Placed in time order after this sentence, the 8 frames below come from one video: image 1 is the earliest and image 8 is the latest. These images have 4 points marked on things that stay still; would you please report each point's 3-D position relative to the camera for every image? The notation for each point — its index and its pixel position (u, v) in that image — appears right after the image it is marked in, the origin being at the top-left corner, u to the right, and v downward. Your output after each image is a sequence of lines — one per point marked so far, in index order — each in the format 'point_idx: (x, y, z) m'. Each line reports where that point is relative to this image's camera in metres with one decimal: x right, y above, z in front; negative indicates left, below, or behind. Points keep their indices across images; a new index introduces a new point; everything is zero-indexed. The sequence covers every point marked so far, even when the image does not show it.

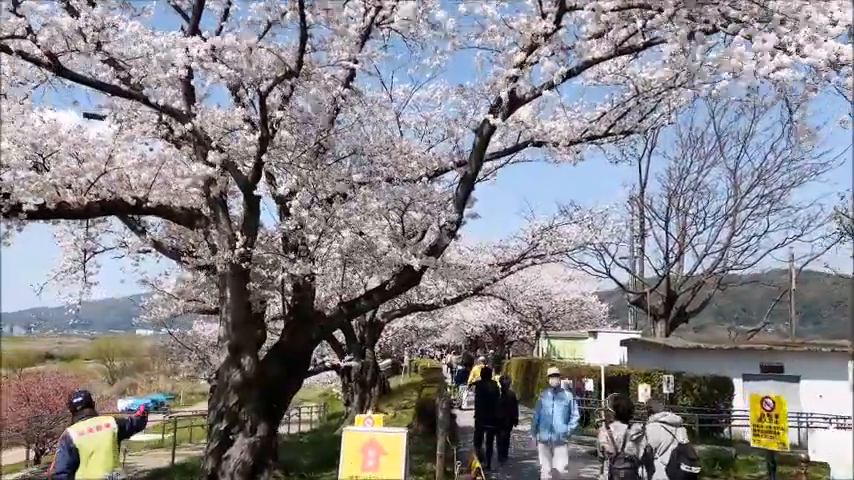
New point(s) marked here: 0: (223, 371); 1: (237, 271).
0: (-2.7, -1.7, +9.2) m
1: (-2.4, -0.4, +9.0) m
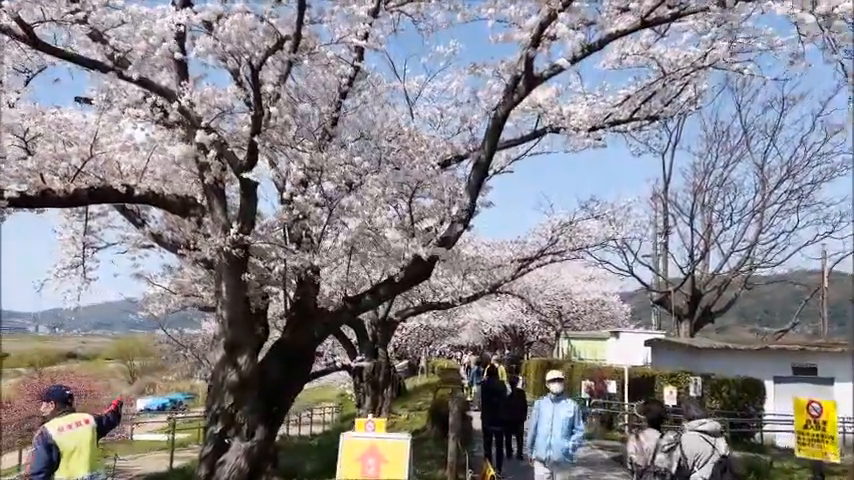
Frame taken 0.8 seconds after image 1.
0: (-2.6, -1.6, +8.6) m
1: (-2.3, -0.3, +8.4) m
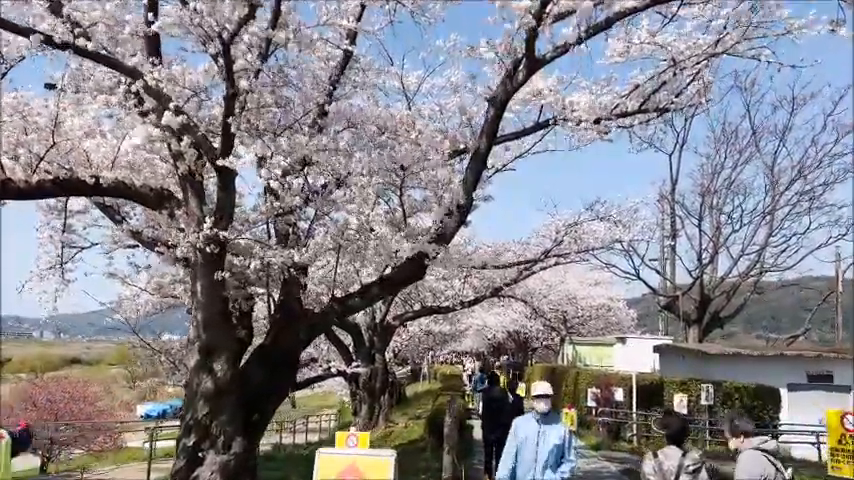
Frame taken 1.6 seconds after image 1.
0: (-2.7, -1.6, +7.9) m
1: (-2.4, -0.2, +7.7) m
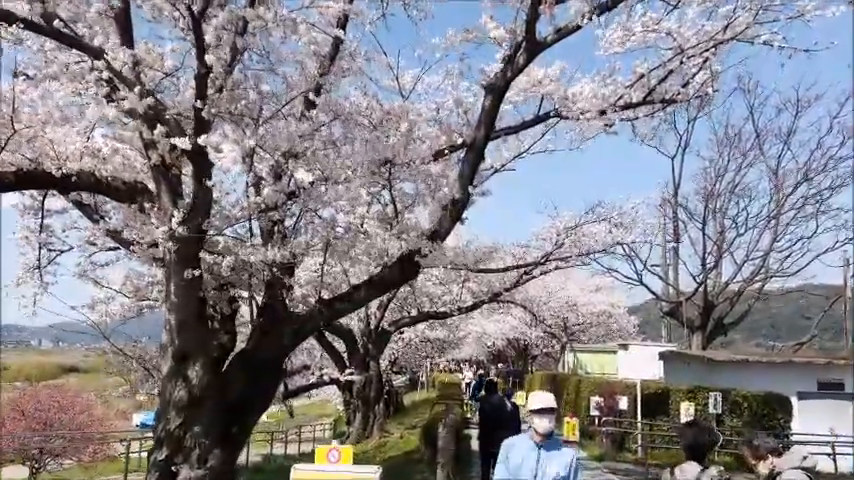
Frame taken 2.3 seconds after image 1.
0: (-2.7, -1.5, +7.3) m
1: (-2.5, -0.2, +7.1) m
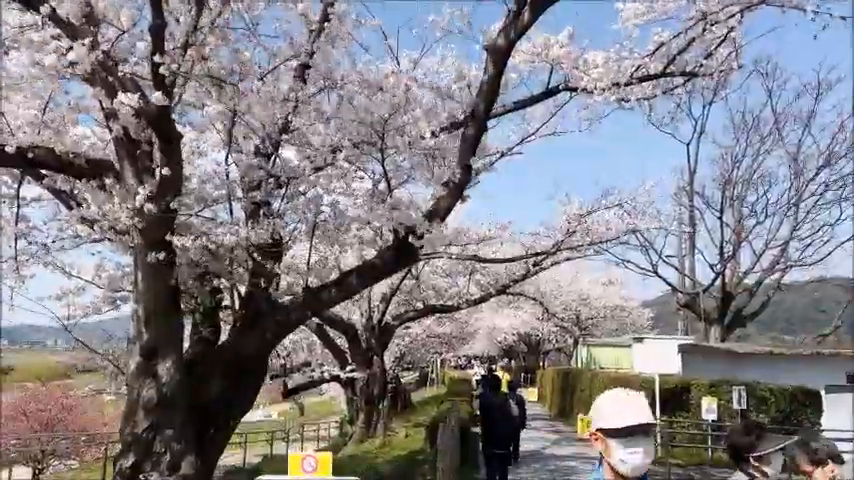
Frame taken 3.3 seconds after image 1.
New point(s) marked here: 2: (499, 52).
0: (-2.8, -1.4, +6.6) m
1: (-2.5, 0.0, +6.4) m
2: (+0.7, +1.9, +7.1) m
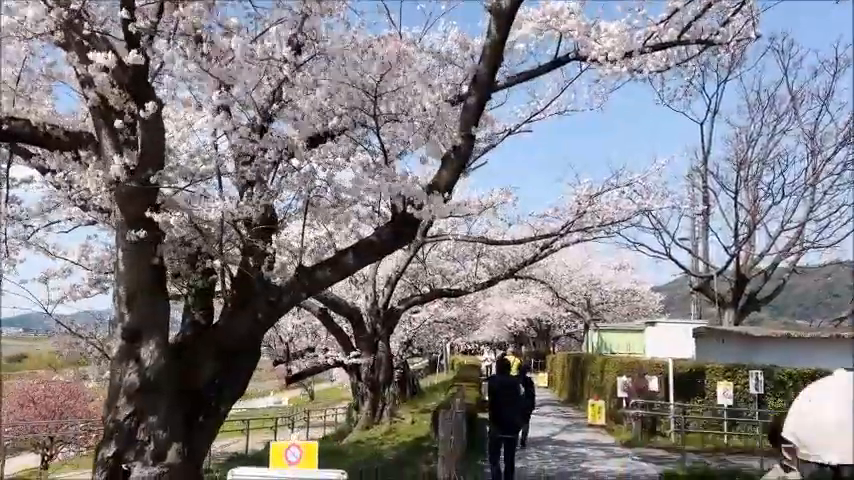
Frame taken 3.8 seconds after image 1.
0: (-2.8, -1.1, +6.2) m
1: (-2.5, +0.2, +6.0) m
2: (+0.7, +2.2, +6.6) m
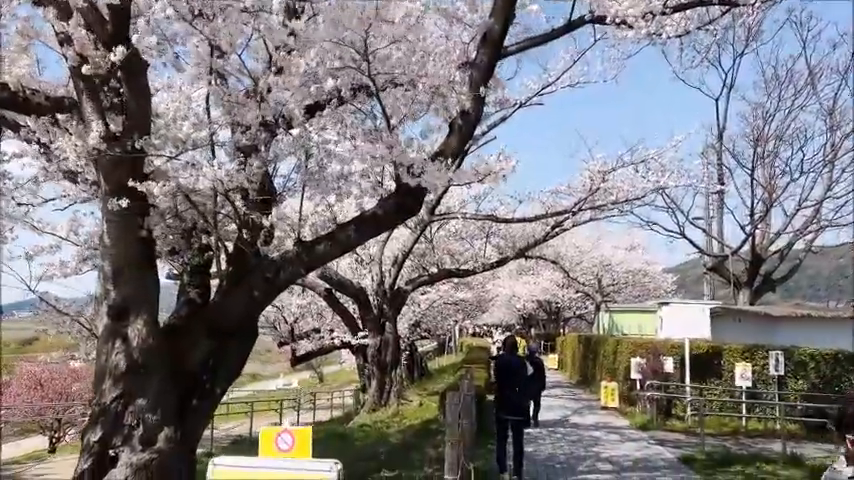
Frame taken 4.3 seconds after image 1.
0: (-2.7, -0.9, +5.9) m
1: (-2.5, +0.4, +5.6) m
2: (+0.8, +2.4, +6.1) m
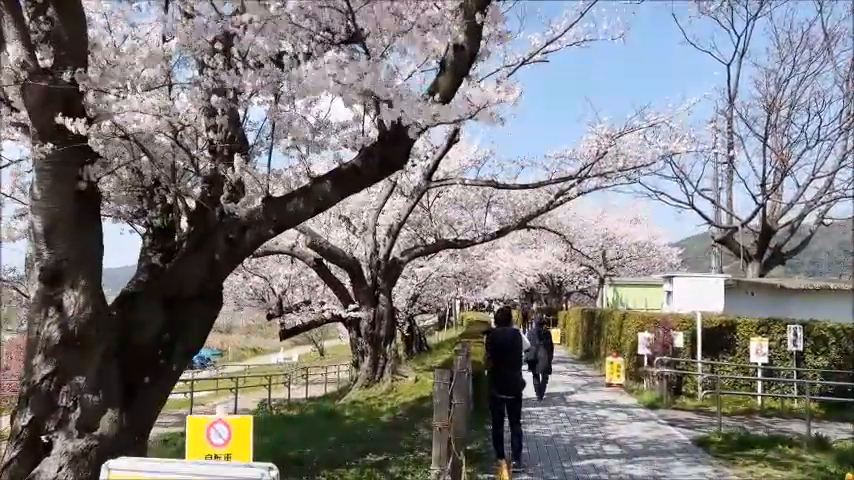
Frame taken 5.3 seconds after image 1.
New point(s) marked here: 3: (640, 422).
0: (-2.8, -0.6, +5.1) m
1: (-2.6, +0.8, +4.7) m
2: (+0.7, +2.8, +5.2) m
3: (+3.1, -2.6, +10.0) m
